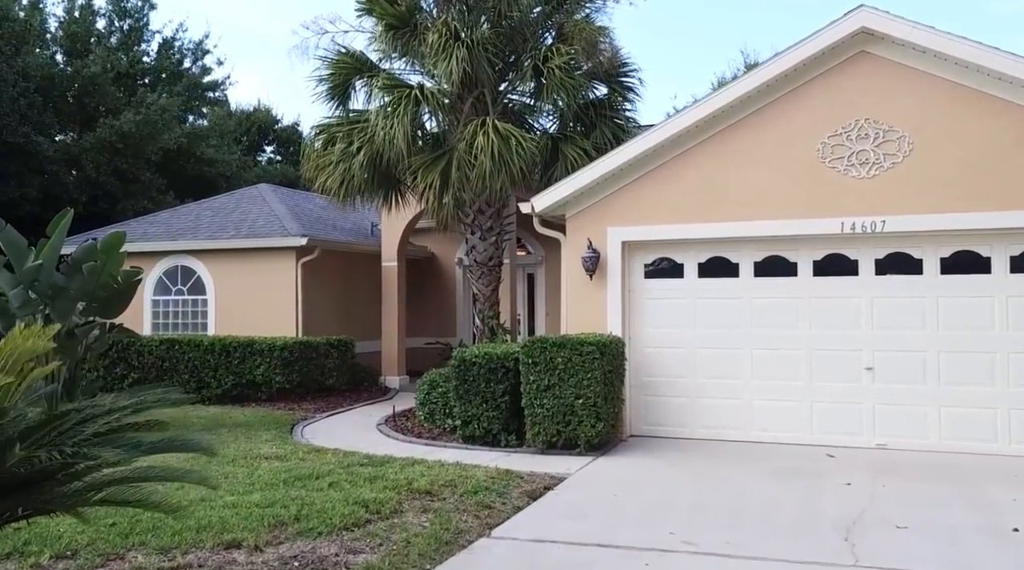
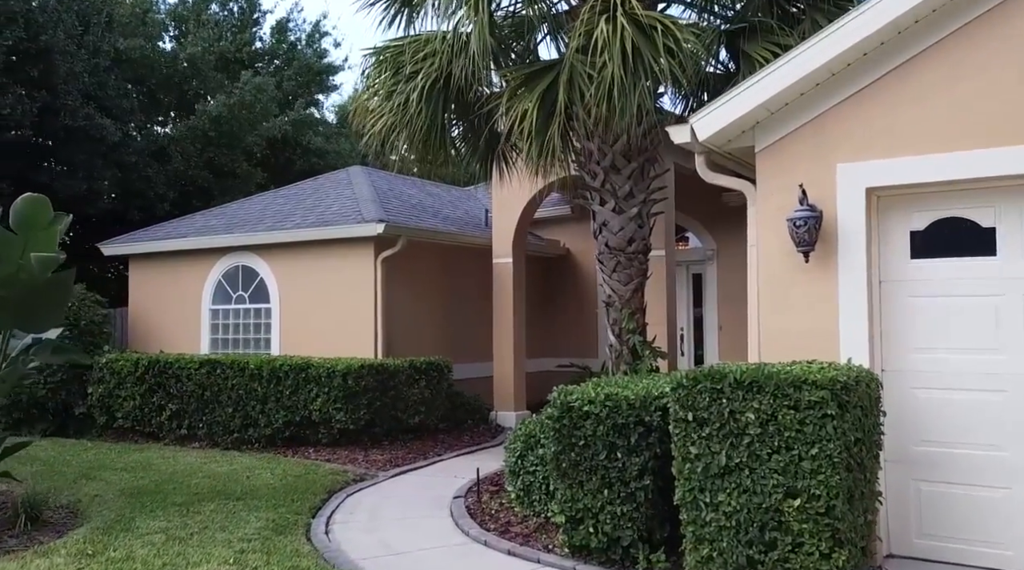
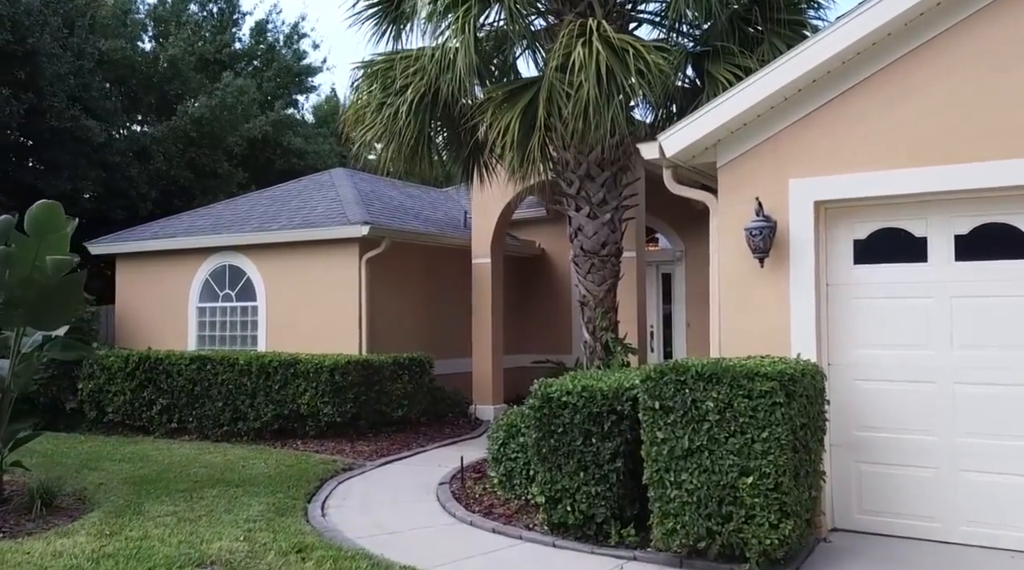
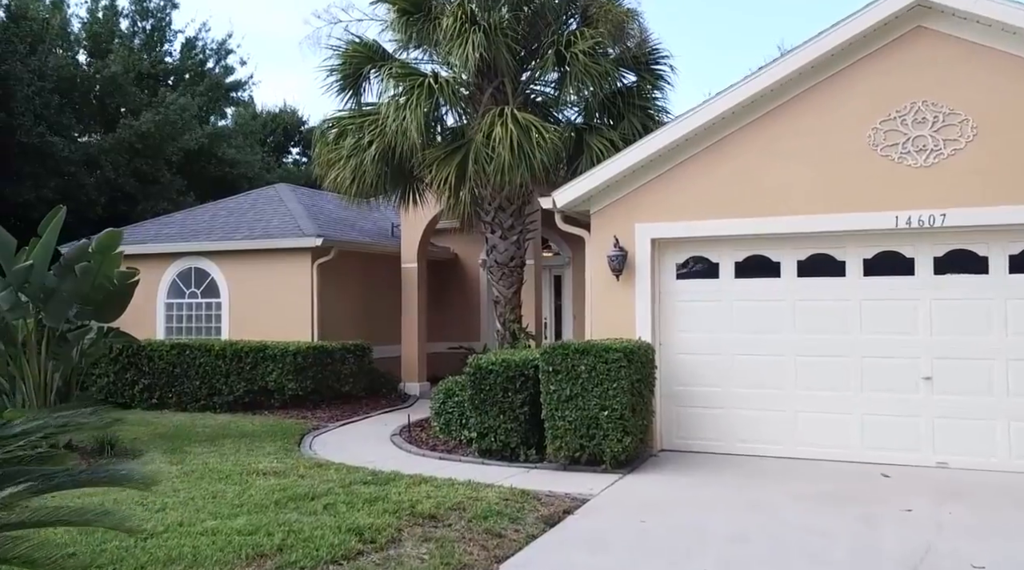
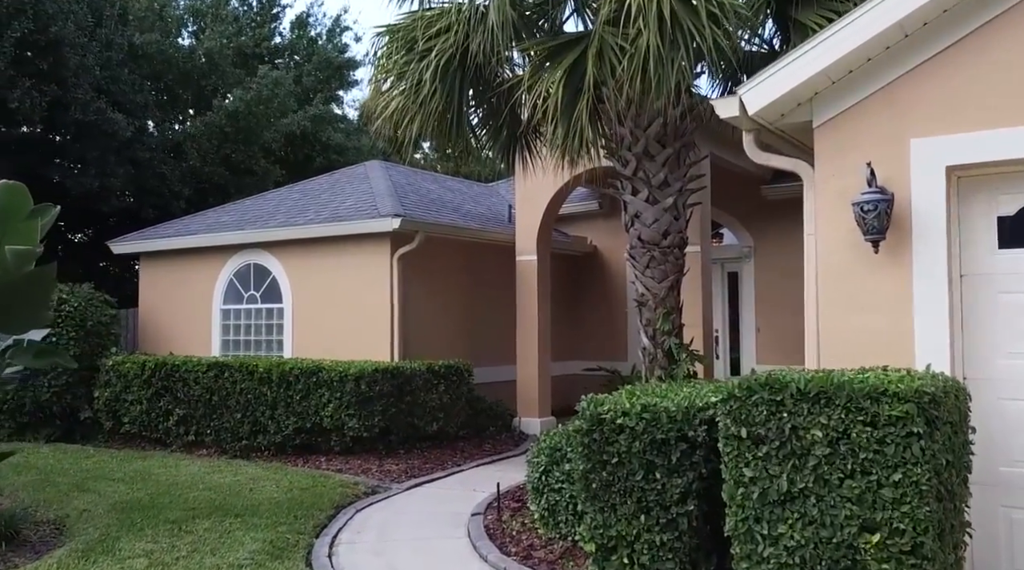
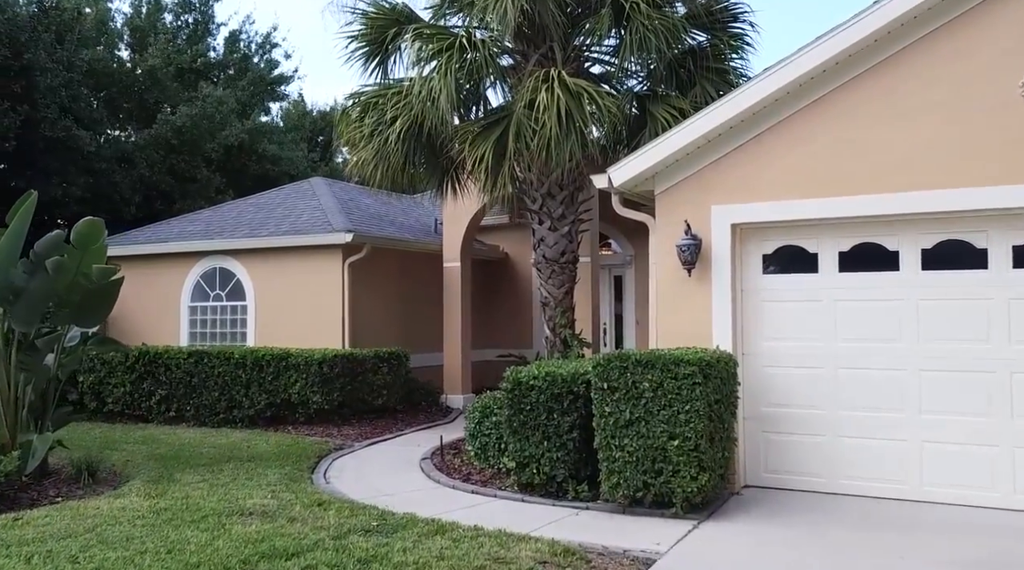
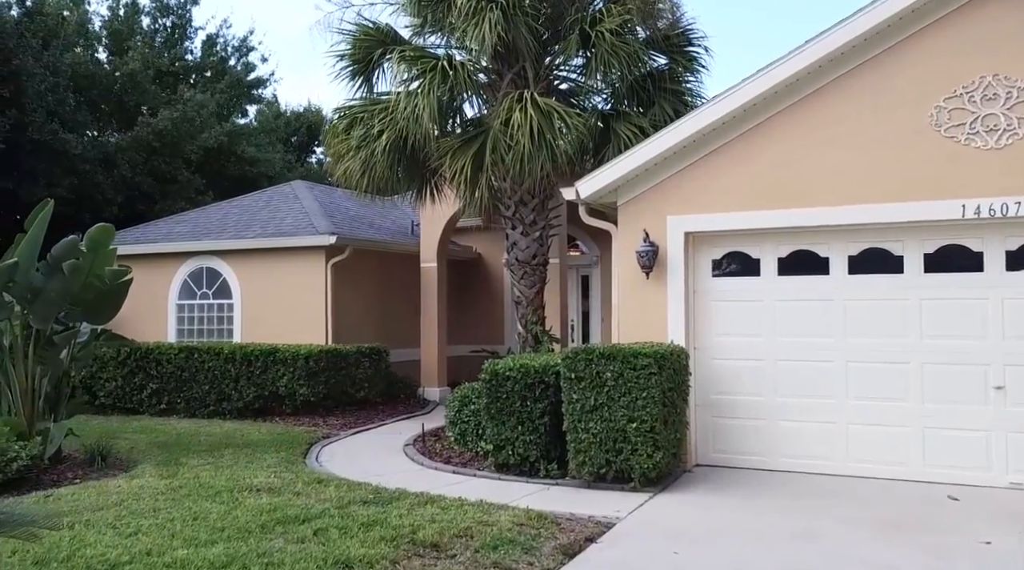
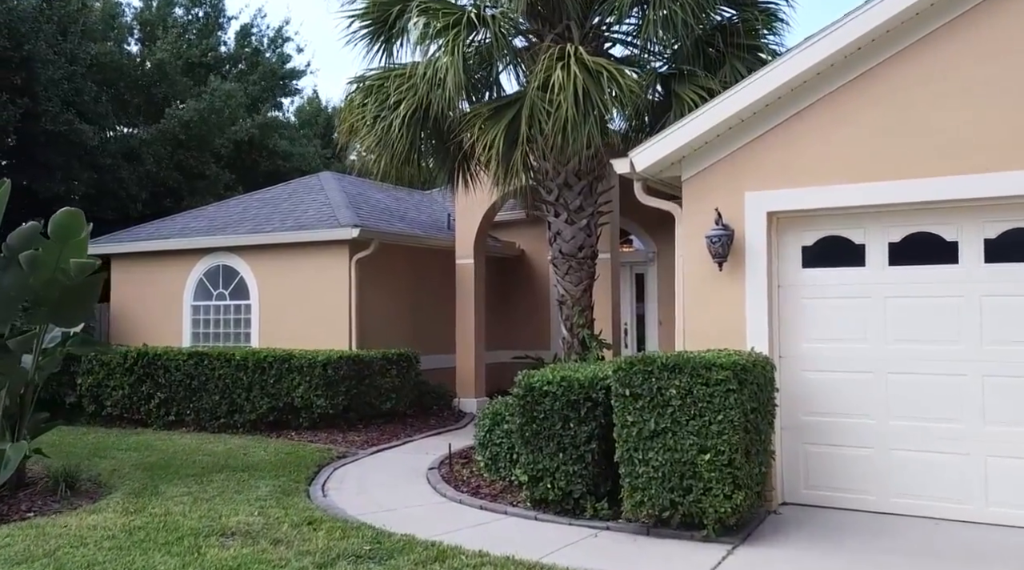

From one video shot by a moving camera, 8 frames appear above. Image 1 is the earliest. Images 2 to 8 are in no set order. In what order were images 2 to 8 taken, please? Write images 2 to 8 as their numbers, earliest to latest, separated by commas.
4, 7, 6, 8, 3, 2, 5
